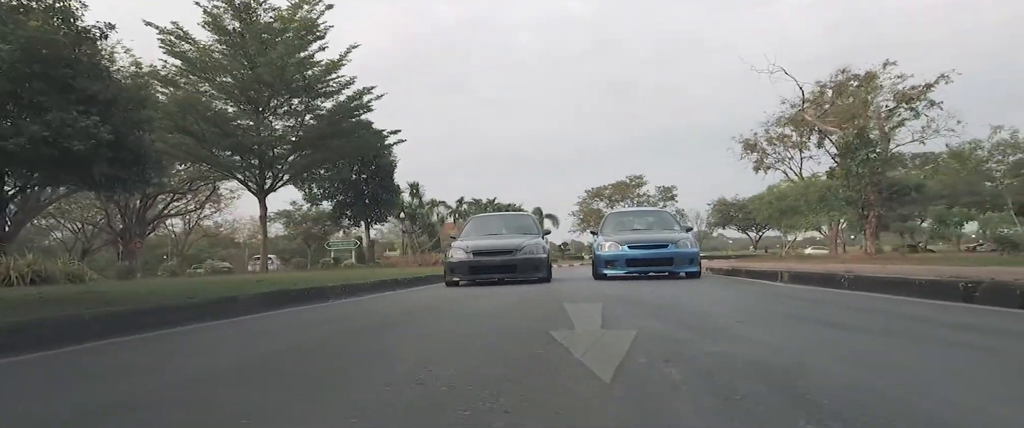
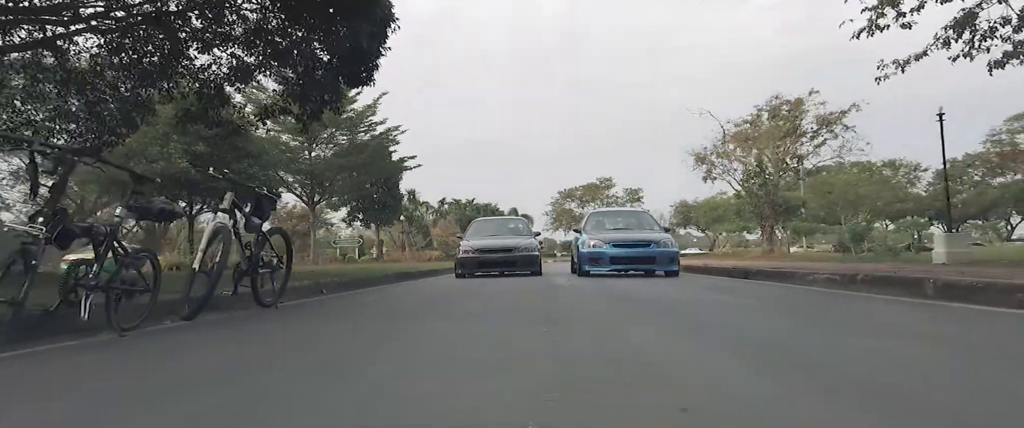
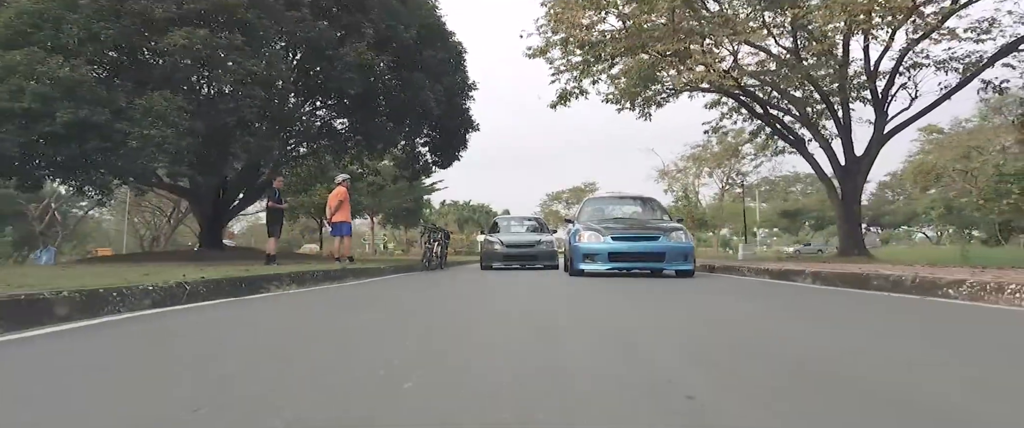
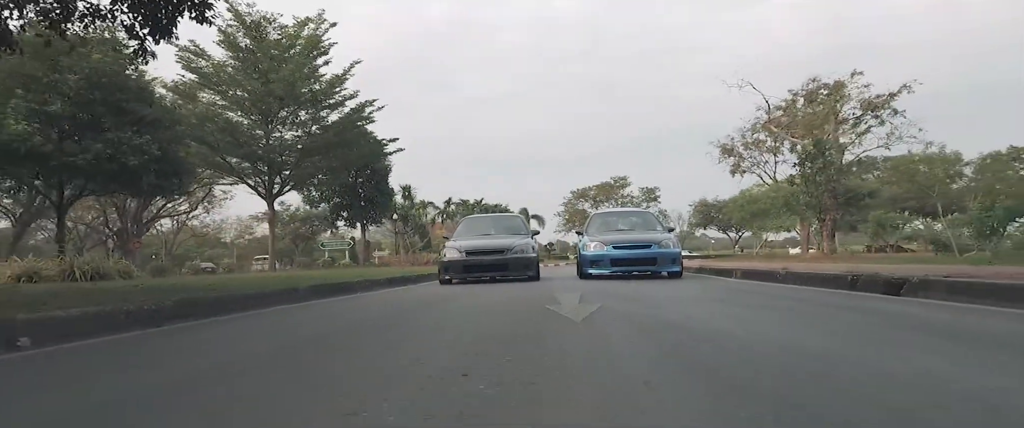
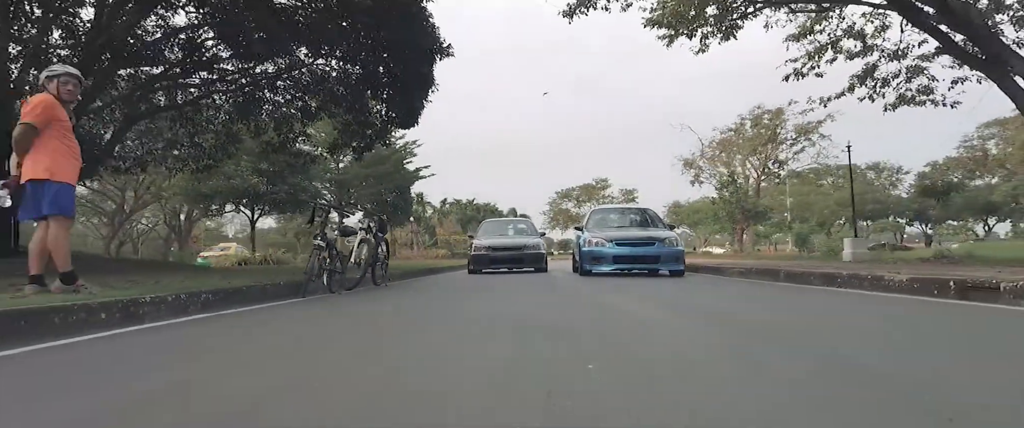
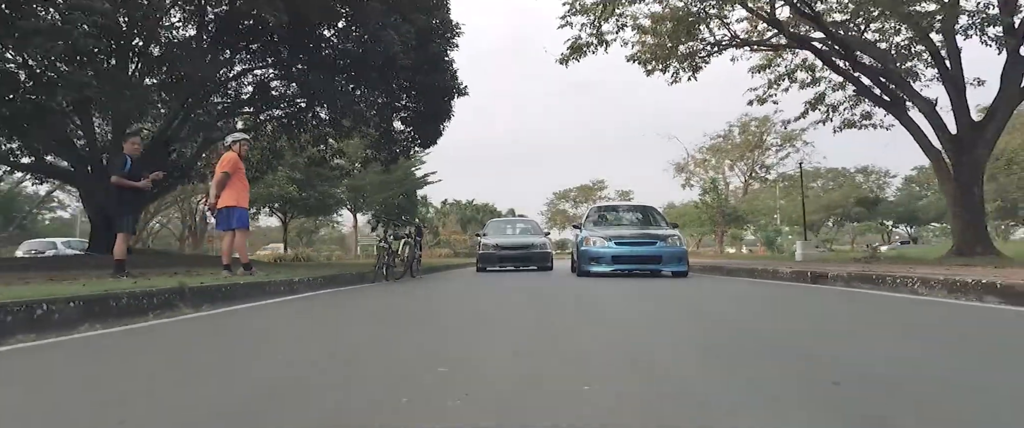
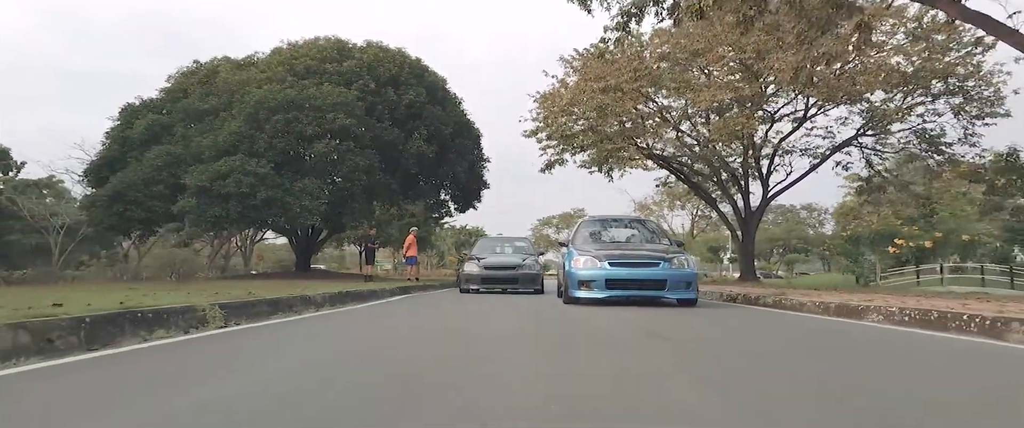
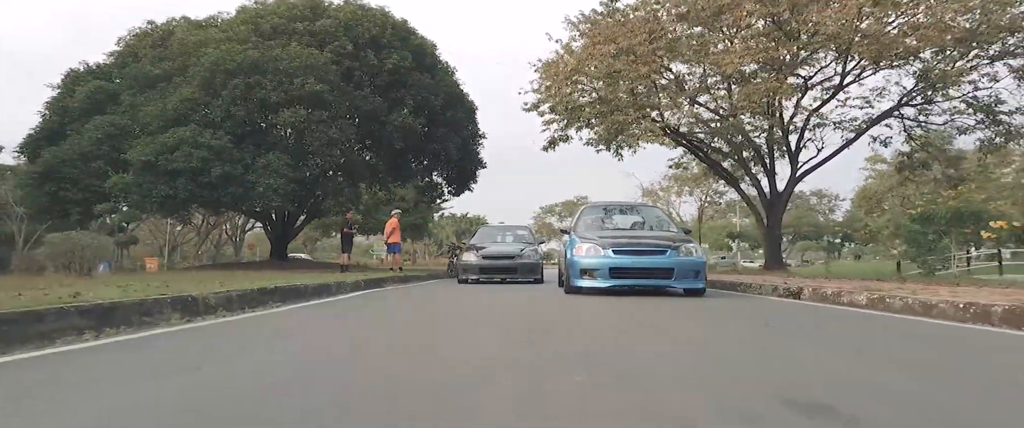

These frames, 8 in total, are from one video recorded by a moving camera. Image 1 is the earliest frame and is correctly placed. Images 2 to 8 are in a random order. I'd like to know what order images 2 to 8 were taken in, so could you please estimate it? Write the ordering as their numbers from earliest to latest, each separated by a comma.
4, 2, 5, 6, 3, 8, 7
